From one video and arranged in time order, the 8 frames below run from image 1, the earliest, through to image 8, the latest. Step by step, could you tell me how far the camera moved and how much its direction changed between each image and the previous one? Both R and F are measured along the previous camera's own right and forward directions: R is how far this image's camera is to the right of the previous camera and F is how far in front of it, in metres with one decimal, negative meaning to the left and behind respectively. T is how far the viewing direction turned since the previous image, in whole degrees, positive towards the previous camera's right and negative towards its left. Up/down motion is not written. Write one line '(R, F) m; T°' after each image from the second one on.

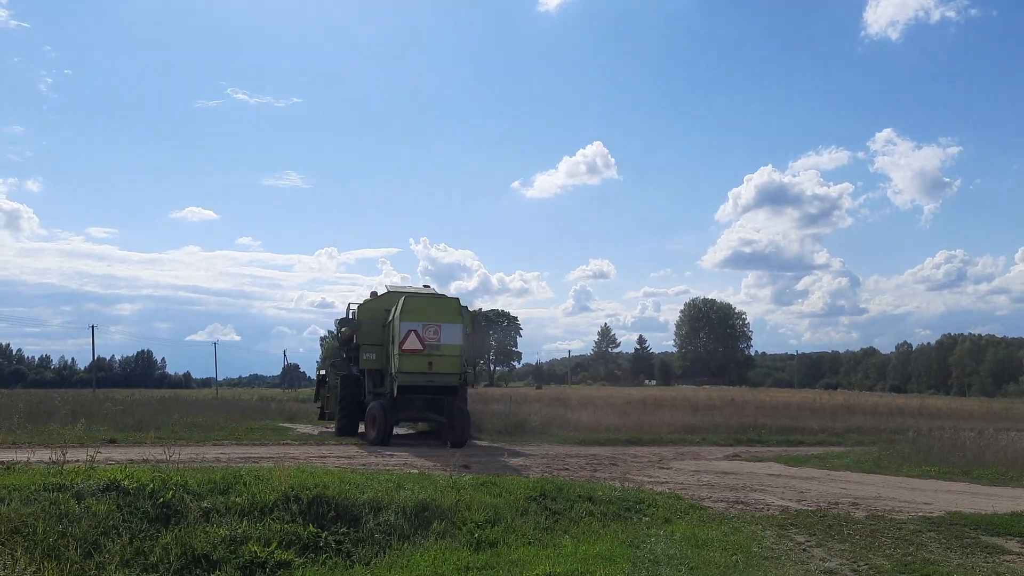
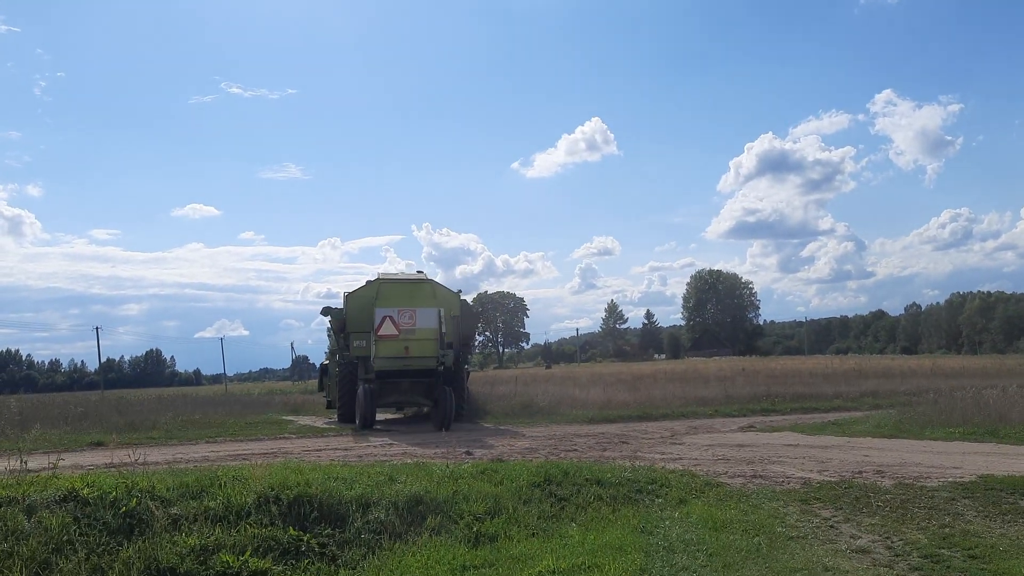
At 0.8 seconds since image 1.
(+0.2, +0.8) m; 0°
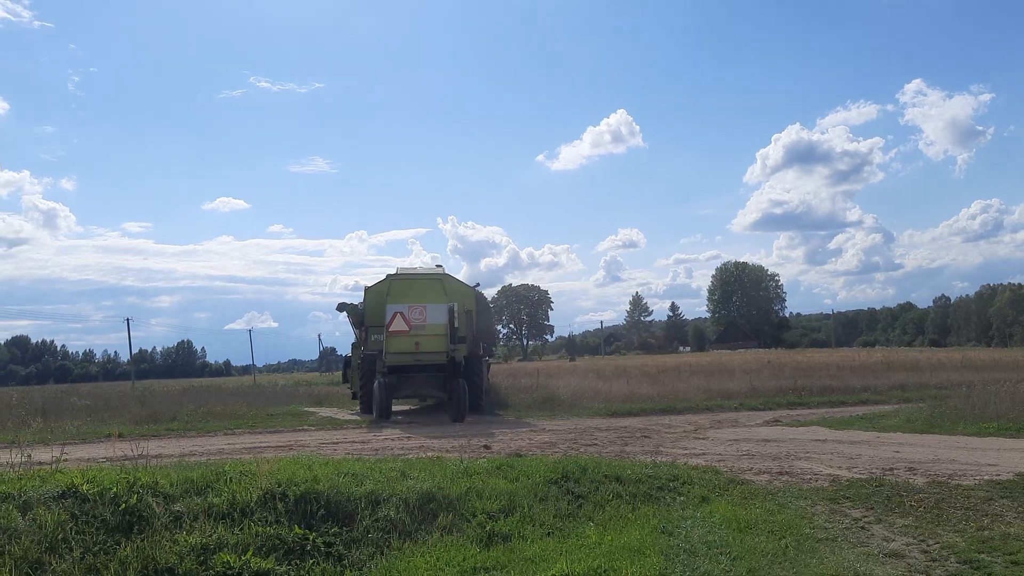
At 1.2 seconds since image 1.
(+0.1, +0.4) m; -2°
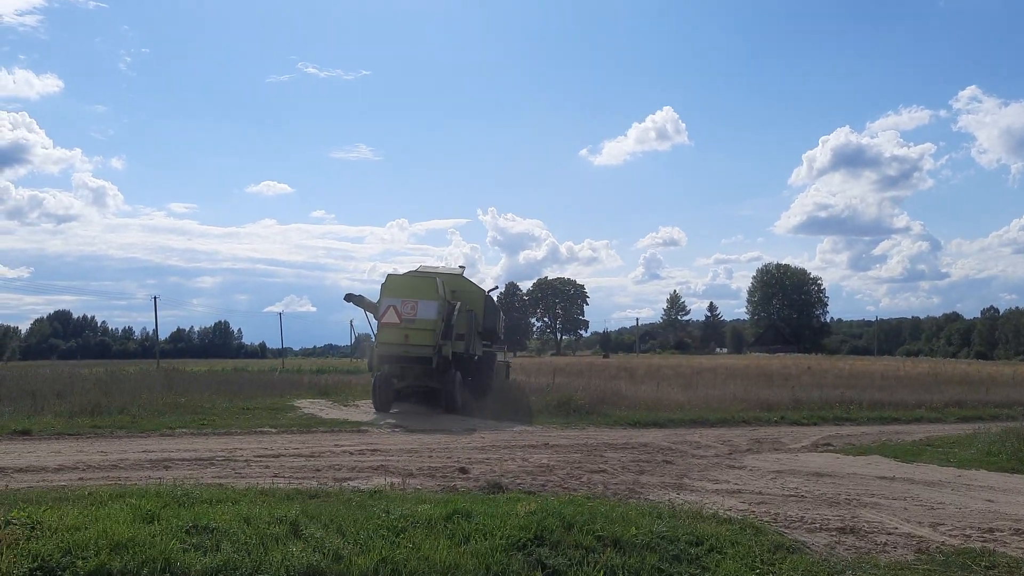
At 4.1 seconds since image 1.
(+0.7, +3.1) m; -3°
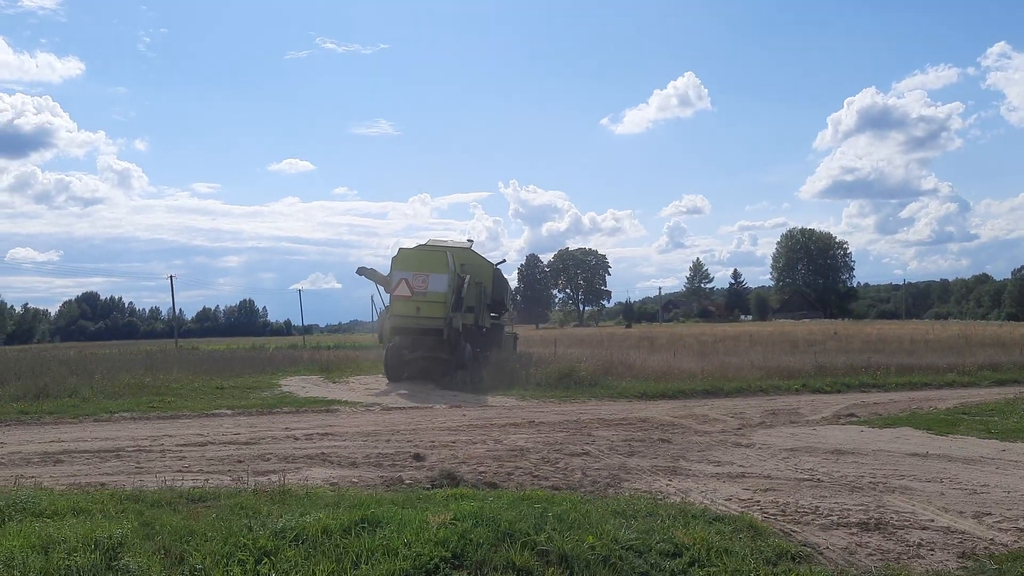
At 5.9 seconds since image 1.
(+0.8, +1.8) m; -2°
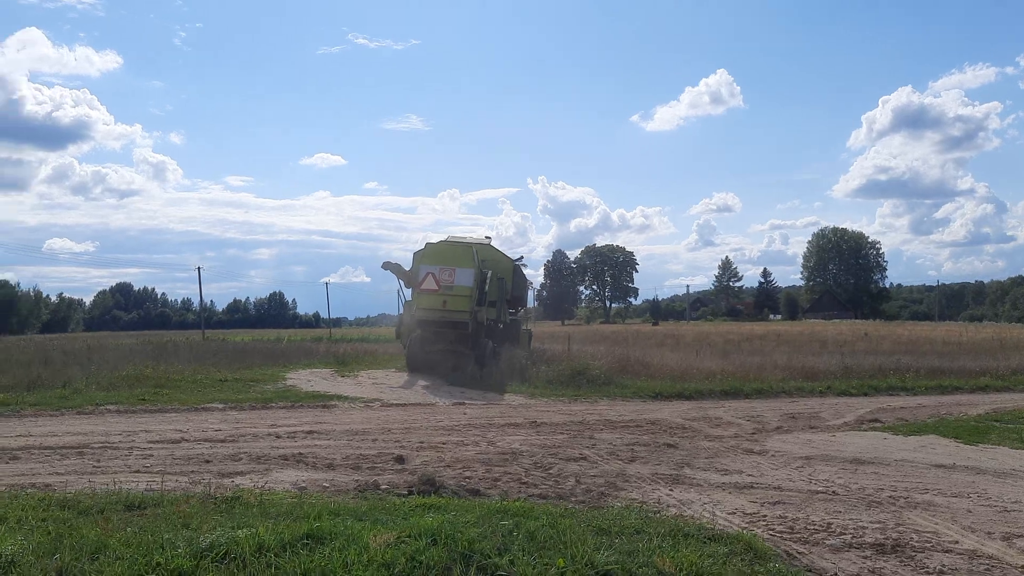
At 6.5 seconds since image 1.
(+0.4, +0.7) m; -2°
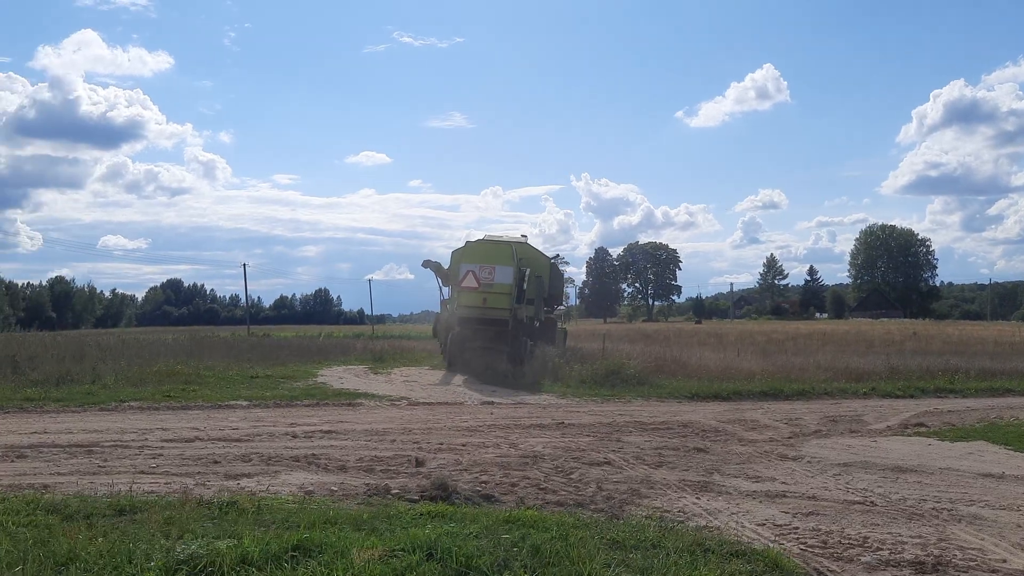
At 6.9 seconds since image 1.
(+0.3, +0.4) m; -3°
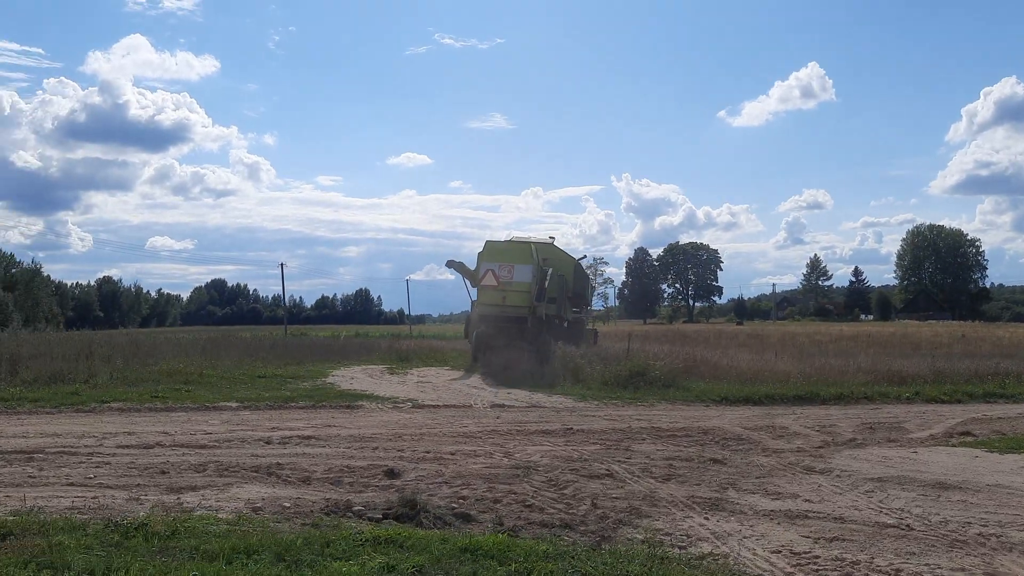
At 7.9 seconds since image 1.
(+0.5, +1.0) m; -3°
